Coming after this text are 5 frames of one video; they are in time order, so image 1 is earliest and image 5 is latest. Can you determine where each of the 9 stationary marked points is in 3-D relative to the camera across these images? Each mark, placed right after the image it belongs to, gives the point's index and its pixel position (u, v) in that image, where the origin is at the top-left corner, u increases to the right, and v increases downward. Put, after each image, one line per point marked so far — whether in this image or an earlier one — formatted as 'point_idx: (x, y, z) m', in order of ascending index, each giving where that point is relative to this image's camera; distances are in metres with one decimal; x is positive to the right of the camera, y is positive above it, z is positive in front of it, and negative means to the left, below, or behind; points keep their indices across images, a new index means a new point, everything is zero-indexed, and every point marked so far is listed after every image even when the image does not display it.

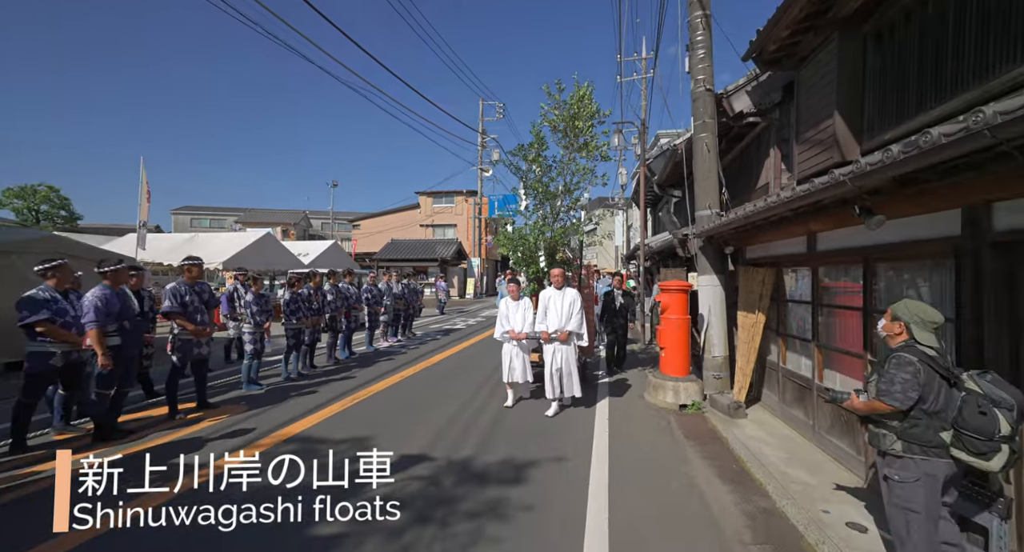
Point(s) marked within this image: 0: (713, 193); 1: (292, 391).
0: (+3.2, +1.3, +7.0) m
1: (-3.2, -1.7, +6.5) m
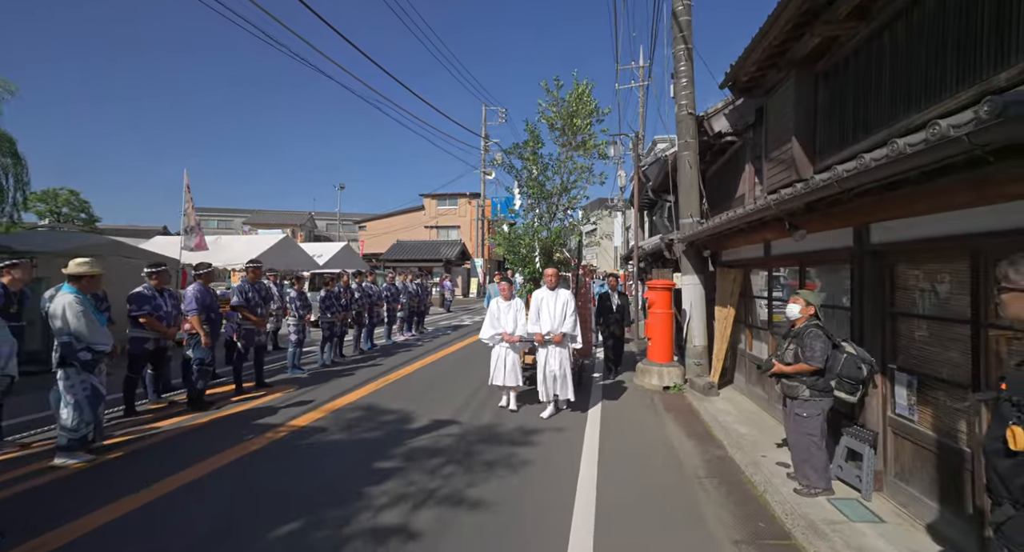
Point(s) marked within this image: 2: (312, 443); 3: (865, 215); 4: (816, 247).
0: (+3.3, +1.3, +8.0) m
1: (-3.1, -1.7, +7.6) m
2: (-2.1, -1.7, +4.7) m
3: (+2.8, +0.5, +3.5) m
4: (+3.2, +0.3, +4.6) m
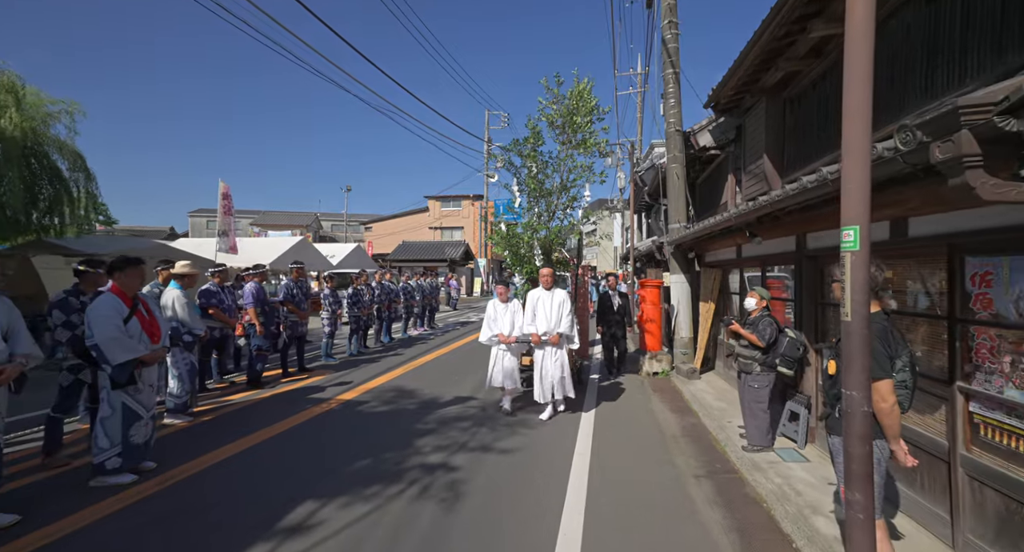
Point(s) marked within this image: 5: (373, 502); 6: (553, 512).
0: (+3.4, +1.3, +9.0) m
1: (-2.9, -1.7, +8.6) m
2: (-1.9, -1.7, +5.7) m
3: (+2.9, +0.5, +4.5) m
4: (+3.3, +0.3, +5.6) m
5: (-1.1, -1.8, +3.5) m
6: (+0.3, -1.9, +3.5) m
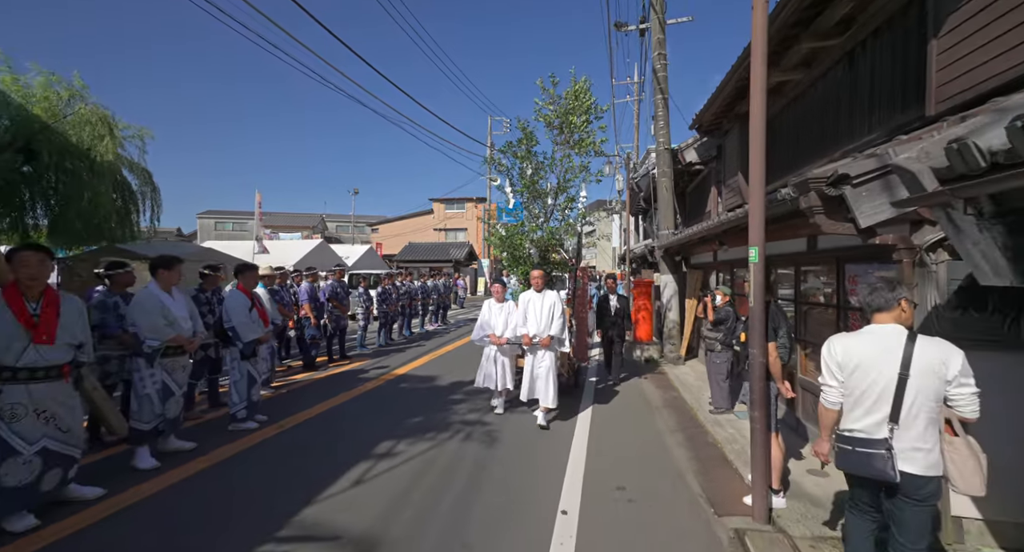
0: (+3.7, +1.3, +10.3) m
1: (-2.7, -1.7, +9.8) m
2: (-1.7, -1.7, +6.9) m
3: (+3.1, +0.5, +5.7) m
4: (+3.6, +0.3, +6.9) m
5: (-0.9, -1.8, +4.7) m
6: (+0.5, -1.9, +4.7) m
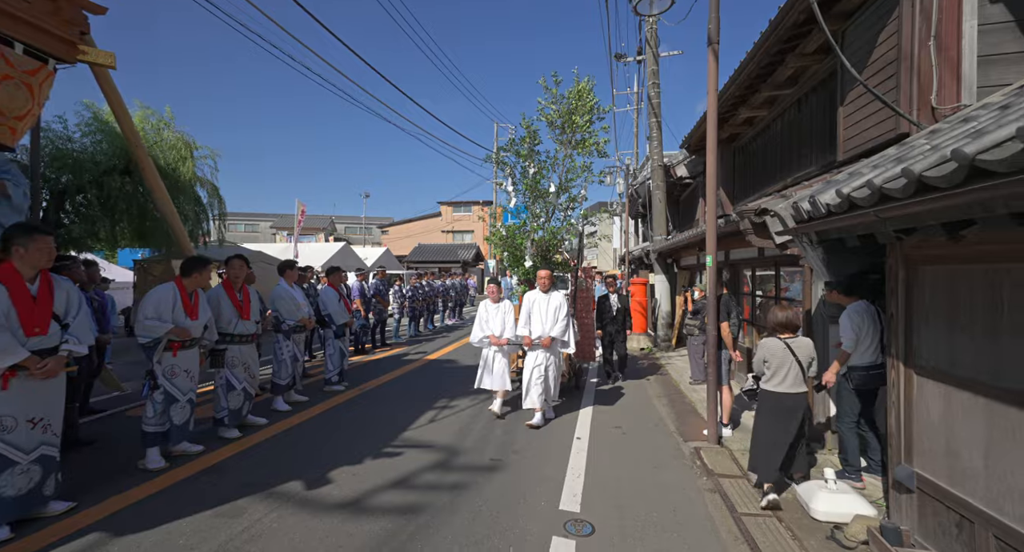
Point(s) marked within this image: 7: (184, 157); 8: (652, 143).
0: (+4.0, +1.3, +11.8) m
1: (-2.4, -1.7, +11.4) m
2: (-1.4, -1.7, +8.4) m
3: (+3.5, +0.5, +7.2) m
4: (+3.9, +0.3, +8.4) m
5: (-0.5, -1.8, +6.2) m
6: (+0.9, -1.9, +6.2) m
7: (-7.8, +2.8, +10.4) m
8: (+3.8, +3.6, +11.9) m
